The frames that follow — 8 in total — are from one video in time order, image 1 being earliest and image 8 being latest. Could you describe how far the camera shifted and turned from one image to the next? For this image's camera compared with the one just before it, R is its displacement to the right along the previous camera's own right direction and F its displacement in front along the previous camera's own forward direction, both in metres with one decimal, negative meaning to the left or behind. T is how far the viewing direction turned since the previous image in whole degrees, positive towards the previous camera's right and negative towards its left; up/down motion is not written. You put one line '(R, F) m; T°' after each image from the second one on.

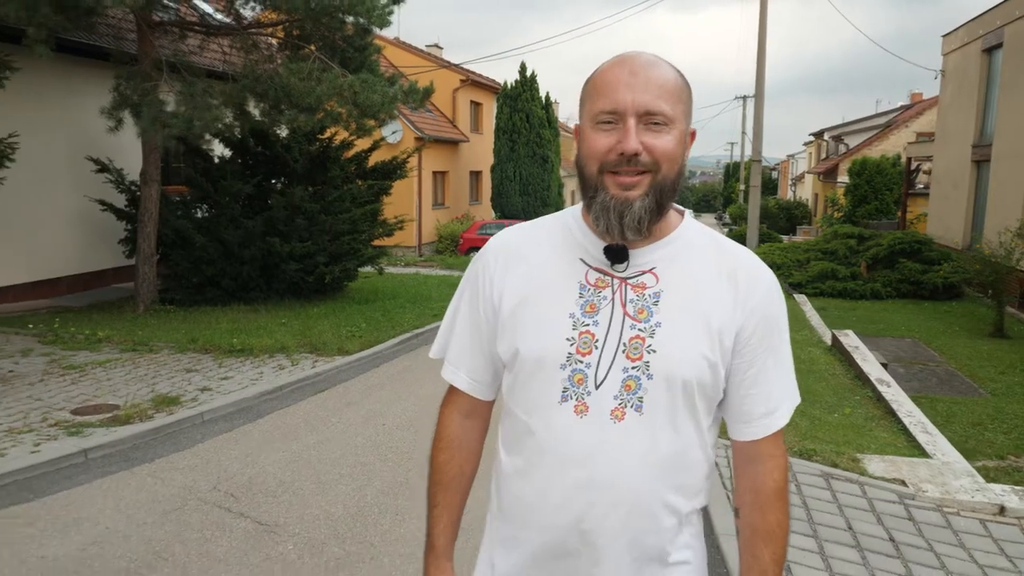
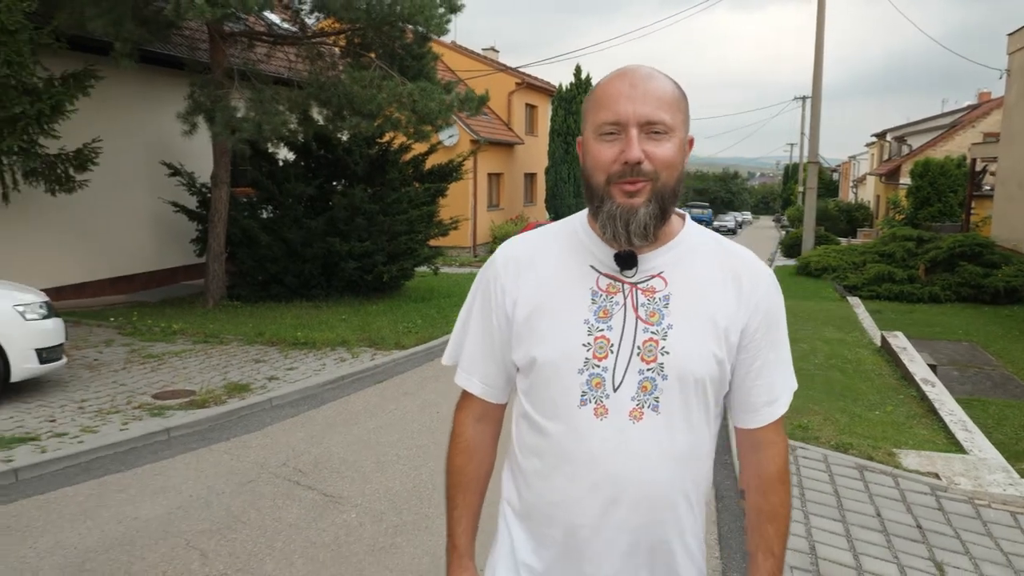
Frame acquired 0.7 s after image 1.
(+0.1, -0.4) m; -4°
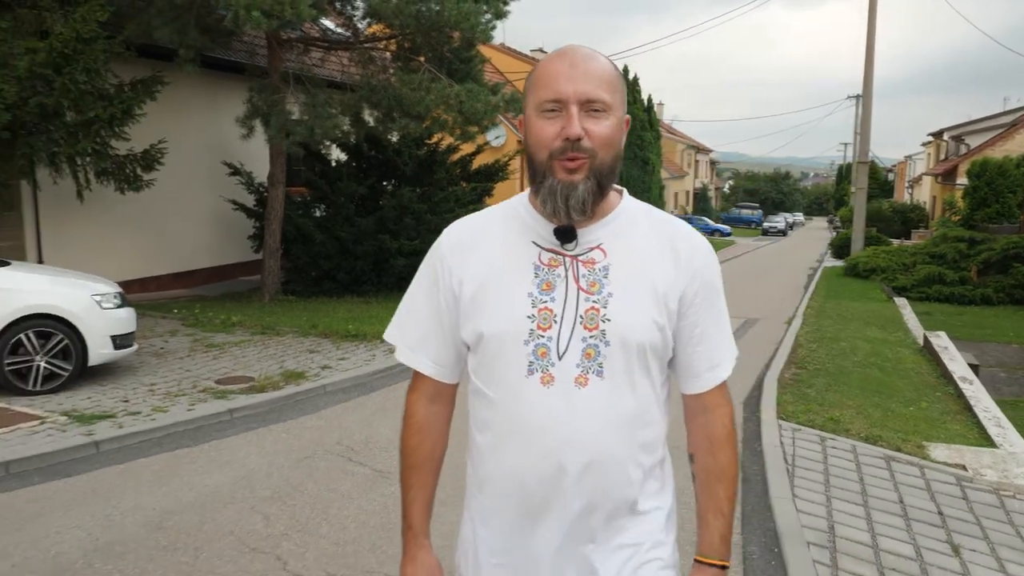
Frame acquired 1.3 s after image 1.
(+0.1, -0.3) m; -3°
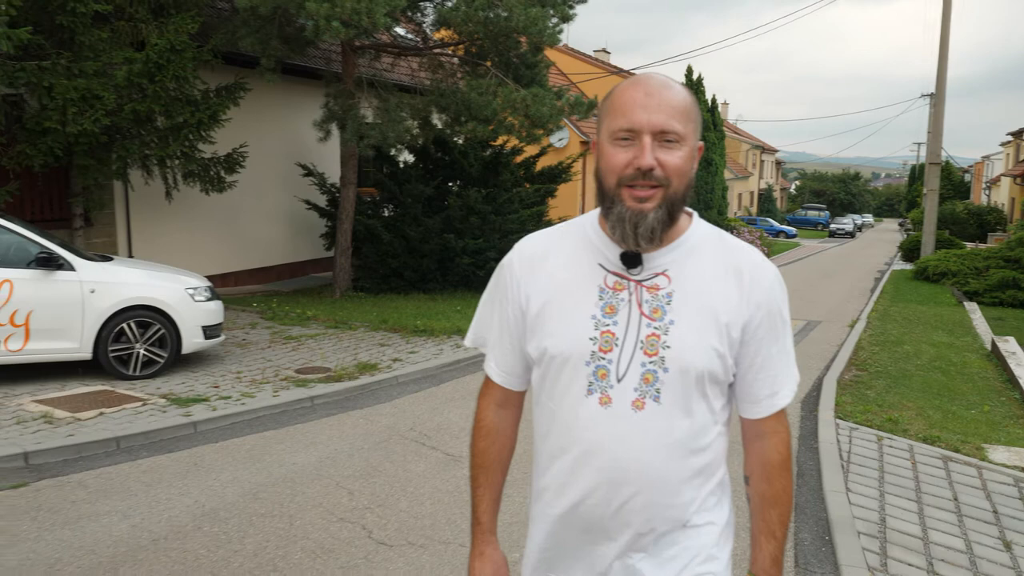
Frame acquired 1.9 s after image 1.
(0.0, -0.3) m; -4°
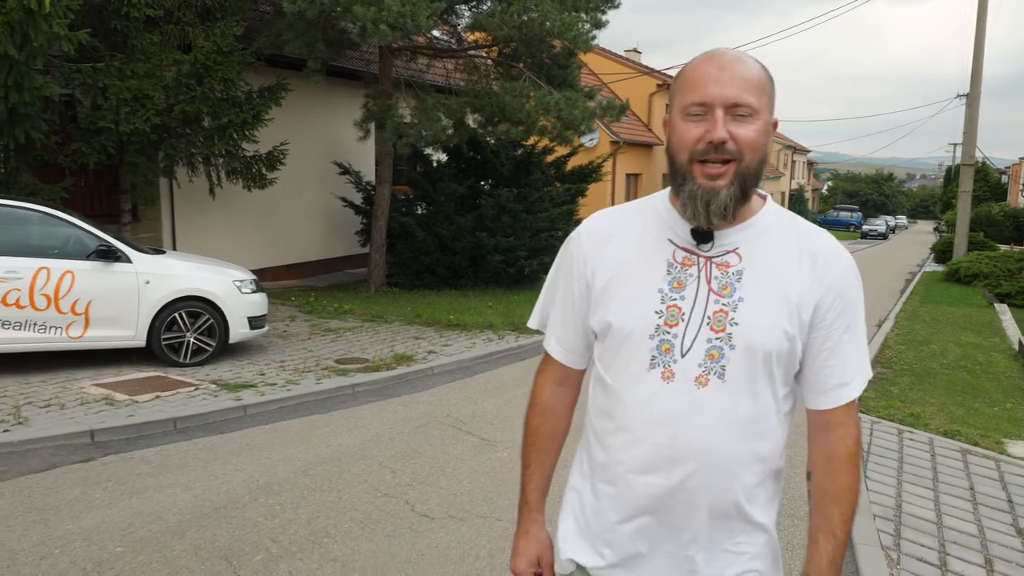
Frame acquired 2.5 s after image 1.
(0.0, -0.3) m; -2°
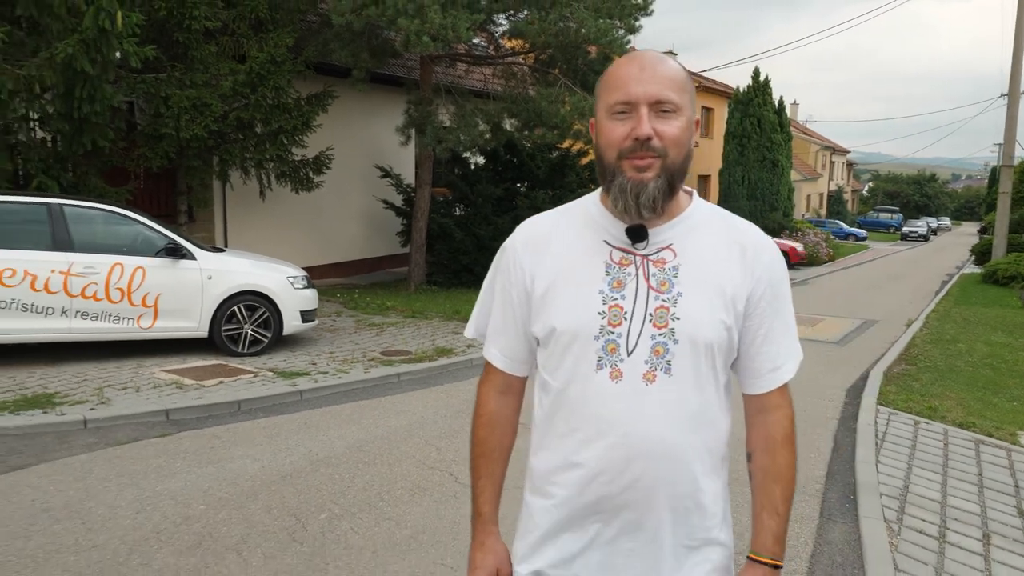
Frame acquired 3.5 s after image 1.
(0.0, -0.5) m; -2°
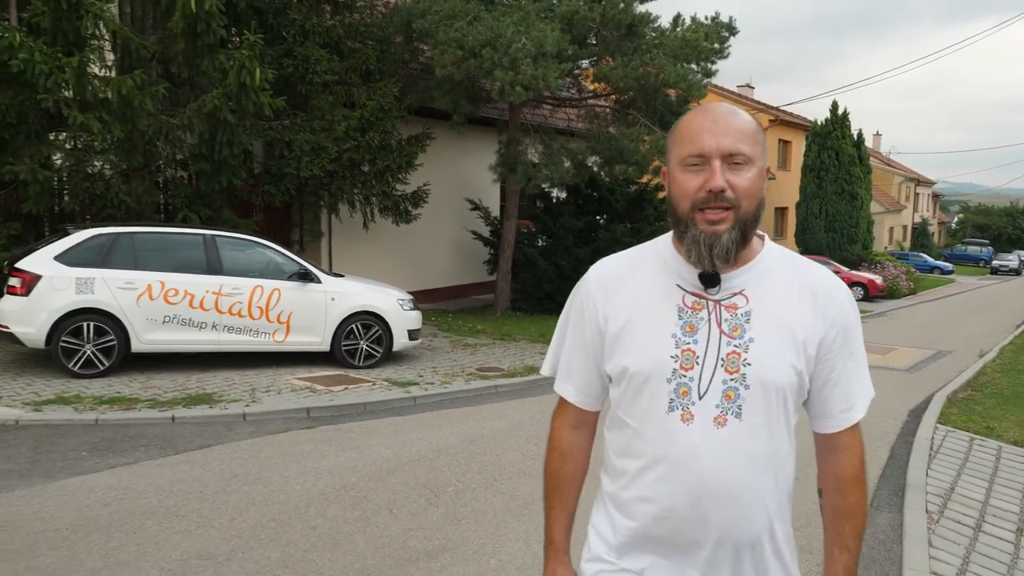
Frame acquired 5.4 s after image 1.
(-0.1, -1.0) m; -5°
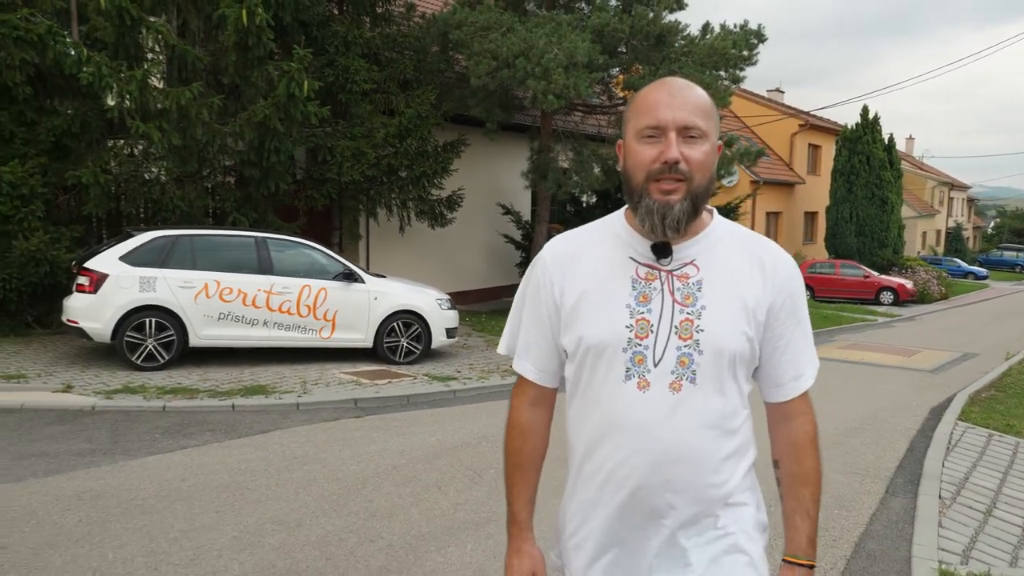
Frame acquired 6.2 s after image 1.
(-0.1, -0.4) m; -2°
